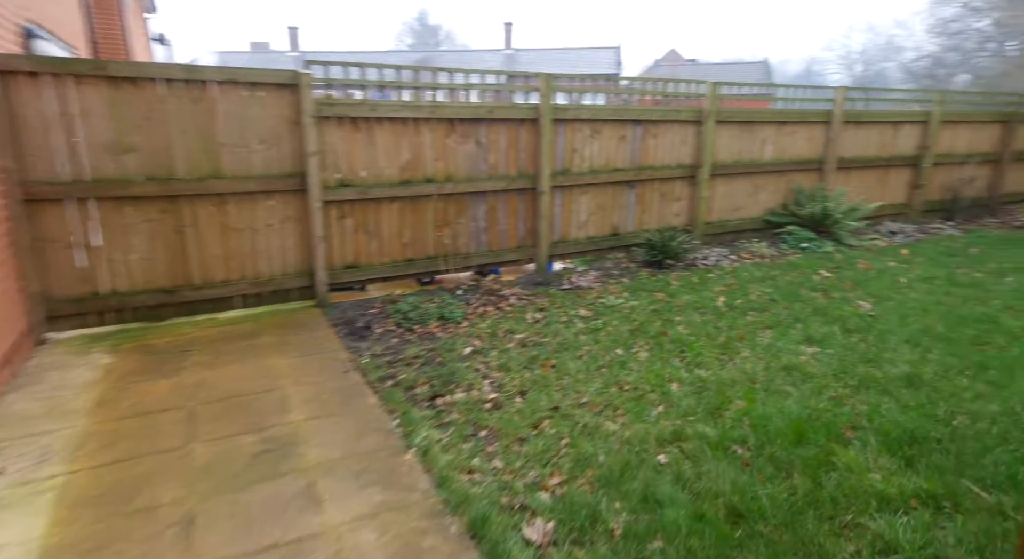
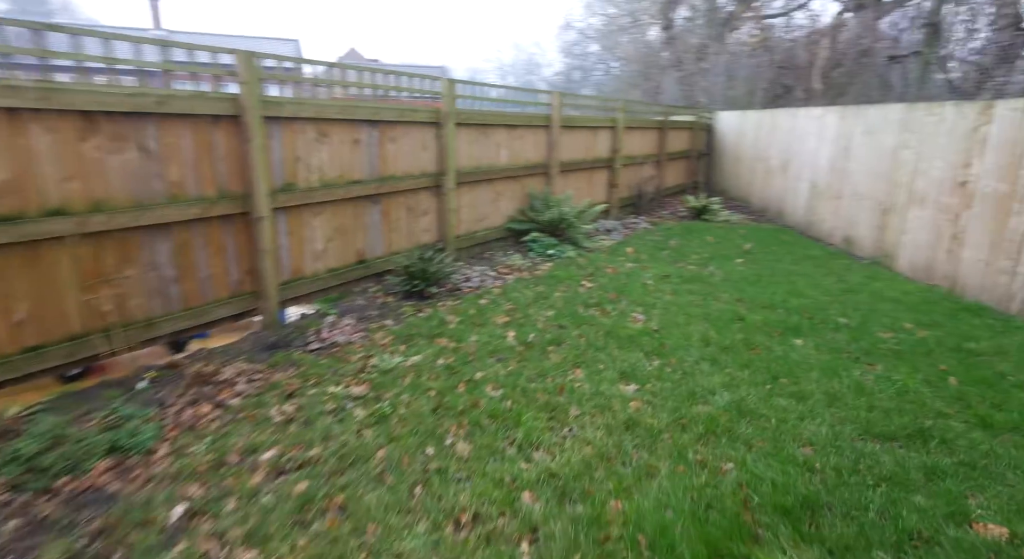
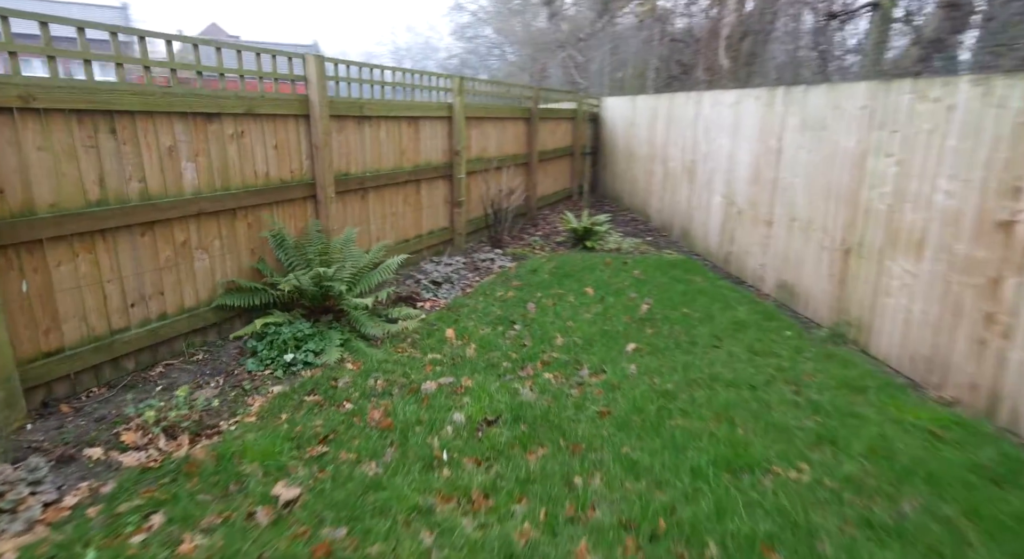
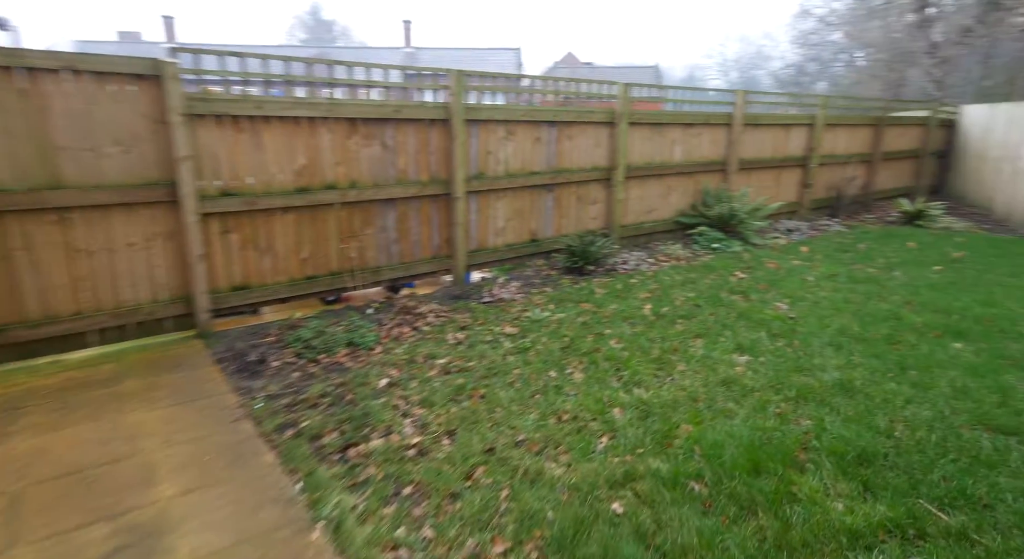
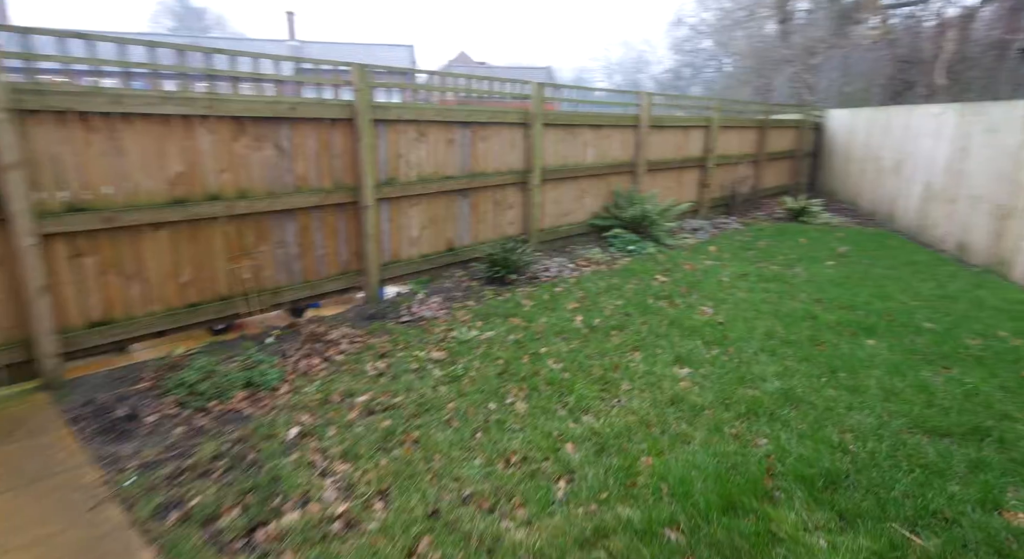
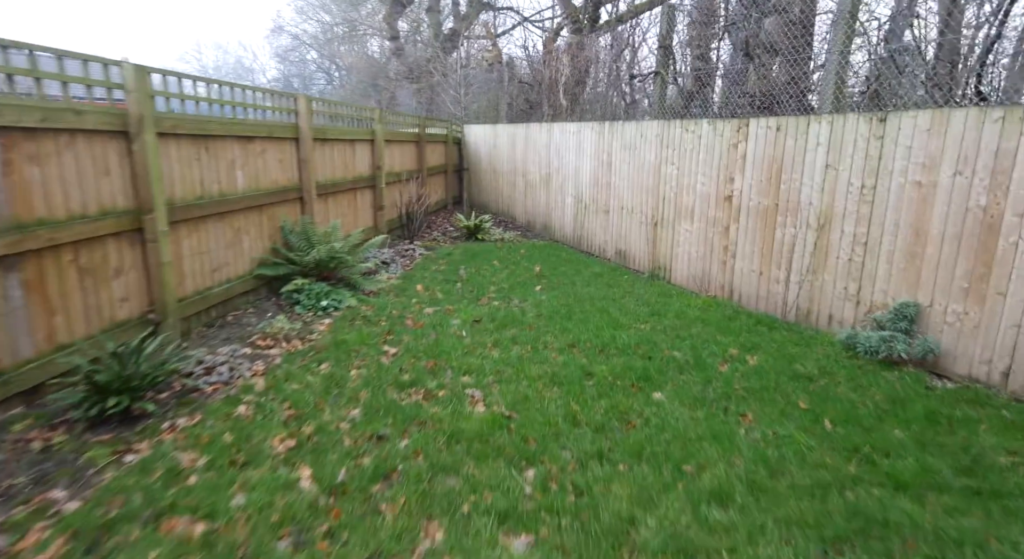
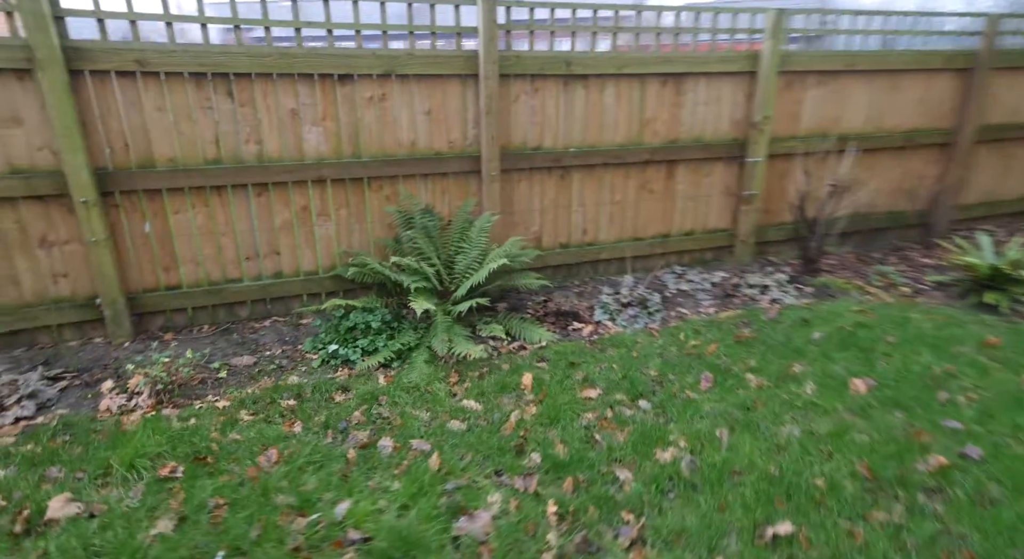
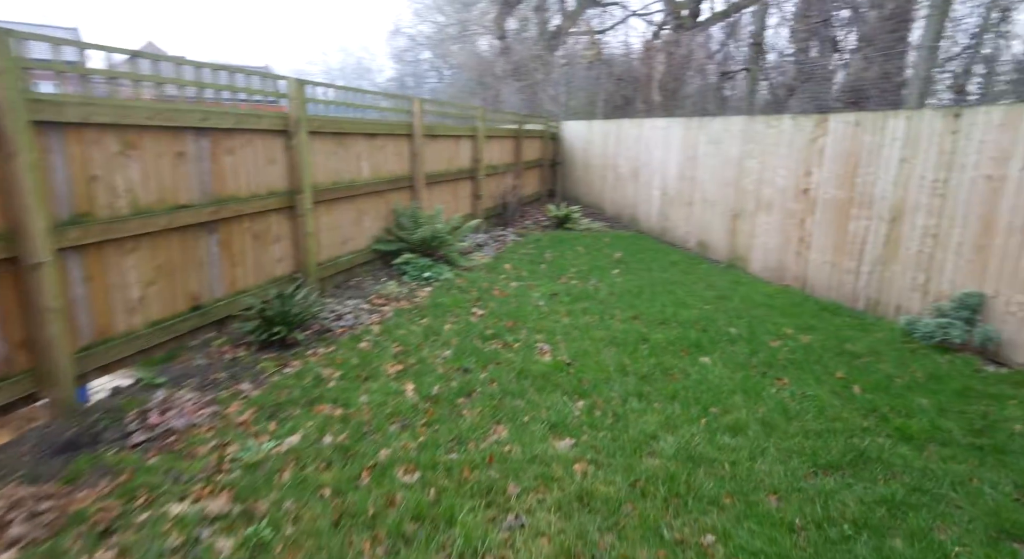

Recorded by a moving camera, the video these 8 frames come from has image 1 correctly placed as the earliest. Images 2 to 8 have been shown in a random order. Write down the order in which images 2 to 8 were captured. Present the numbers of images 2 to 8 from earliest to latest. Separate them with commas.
4, 5, 2, 8, 6, 3, 7
